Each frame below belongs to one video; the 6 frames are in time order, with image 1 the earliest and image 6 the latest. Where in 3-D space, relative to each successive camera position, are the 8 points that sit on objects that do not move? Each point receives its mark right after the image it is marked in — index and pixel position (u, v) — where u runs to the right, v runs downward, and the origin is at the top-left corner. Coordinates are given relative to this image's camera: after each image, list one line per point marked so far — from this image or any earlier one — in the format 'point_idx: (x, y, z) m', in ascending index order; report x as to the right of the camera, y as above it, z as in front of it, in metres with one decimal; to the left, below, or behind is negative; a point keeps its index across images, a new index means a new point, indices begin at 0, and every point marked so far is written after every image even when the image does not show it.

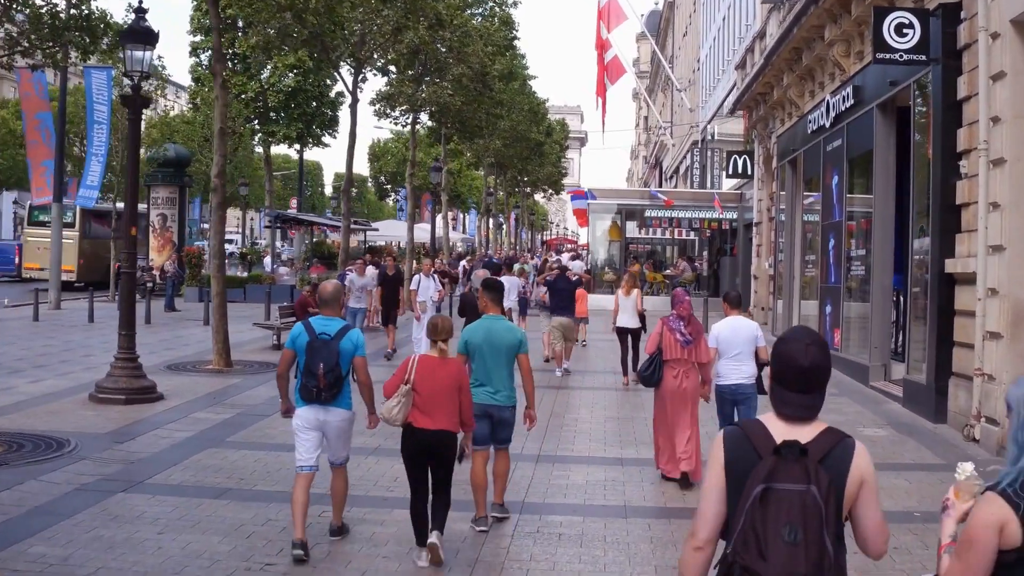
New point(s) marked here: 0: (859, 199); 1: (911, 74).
0: (+5.4, +1.3, +15.8) m
1: (+5.2, +2.8, +13.3) m
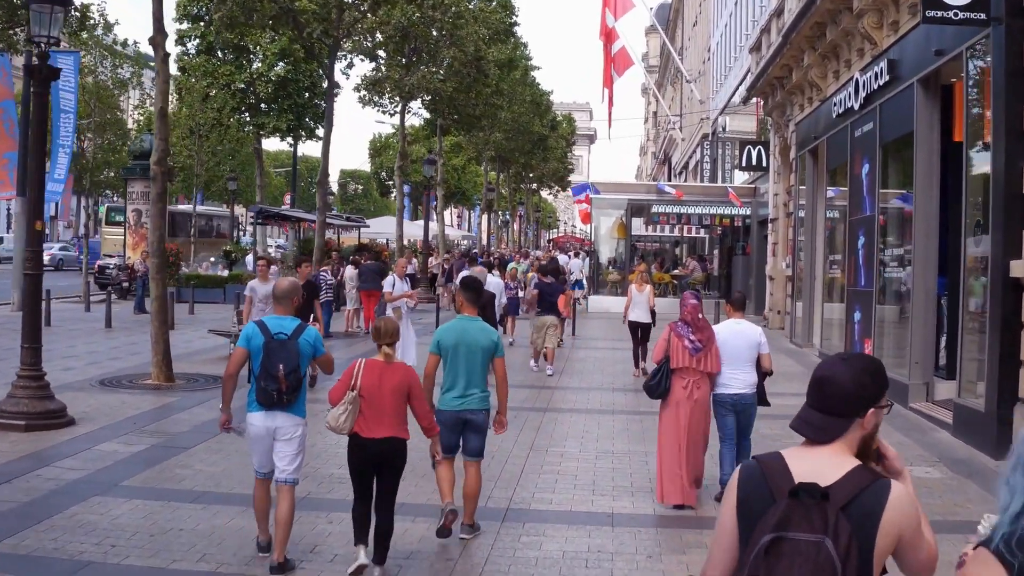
0: (+5.1, +1.3, +13.8) m
1: (+4.9, +2.7, +11.2) m
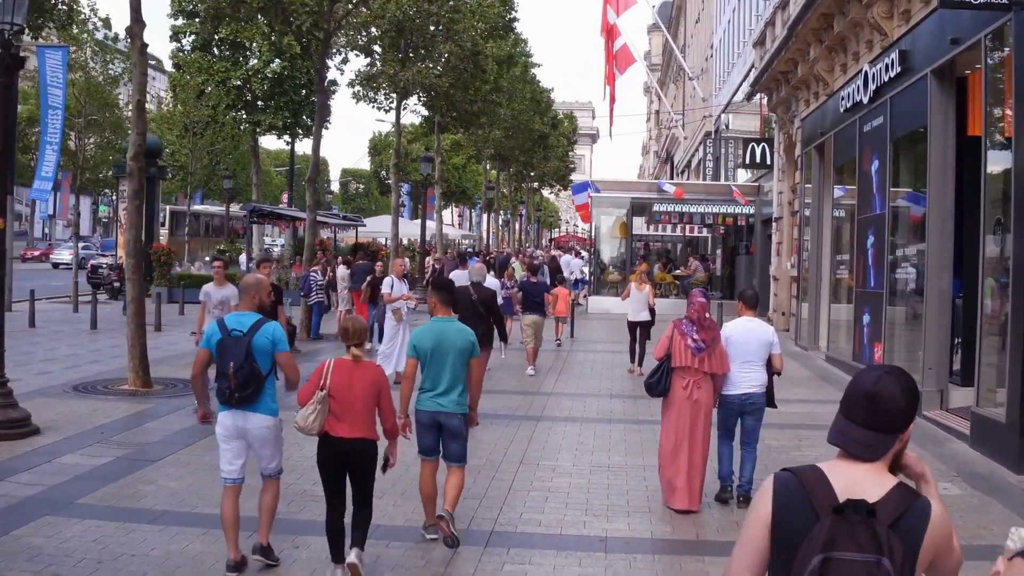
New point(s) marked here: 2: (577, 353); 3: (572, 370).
0: (+5.0, +1.3, +13.1) m
1: (+4.8, +2.7, +10.6) m
2: (+1.2, -1.2, +18.4) m
3: (+1.0, -1.3, +16.1) m
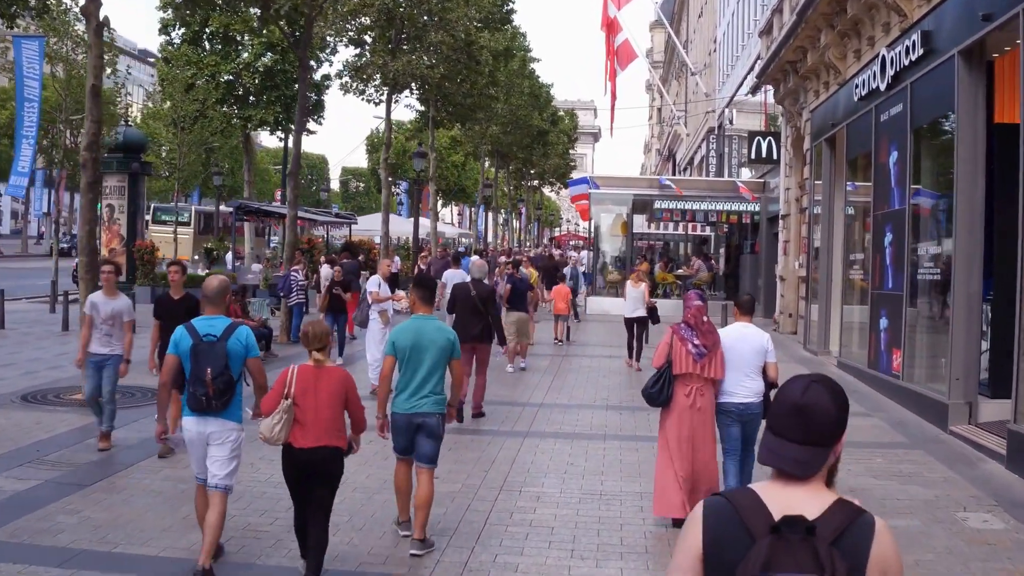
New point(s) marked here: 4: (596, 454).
0: (+4.9, +1.2, +12.1) m
1: (+4.7, +2.7, +9.5) m
2: (+1.0, -1.2, +17.3) m
3: (+0.8, -1.3, +15.0) m
4: (+0.8, -1.5, +9.4) m
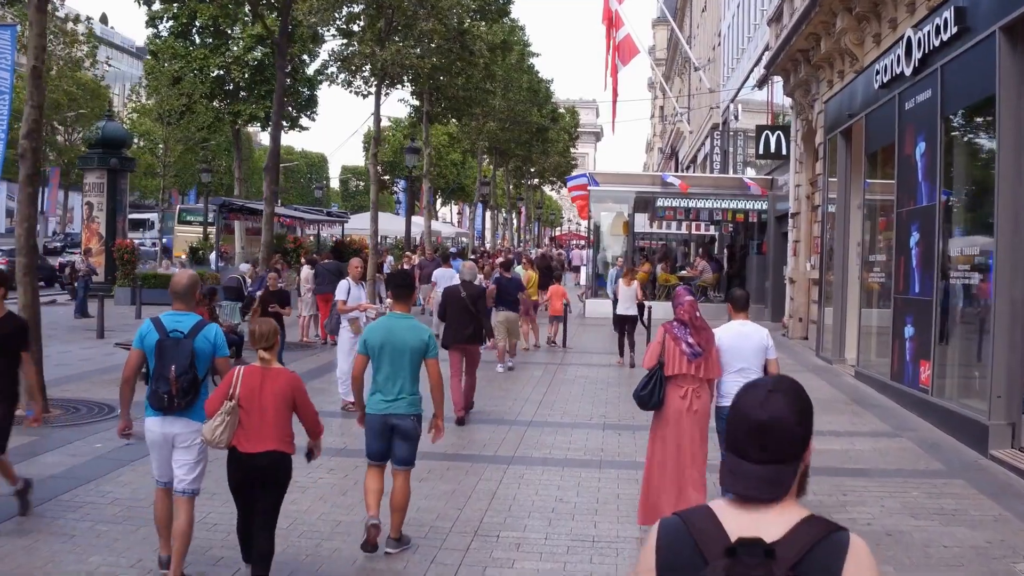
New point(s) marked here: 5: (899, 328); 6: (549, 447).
0: (+4.8, +1.2, +10.8) m
1: (+4.5, +2.6, +8.3) m
2: (+0.9, -1.2, +16.1) m
3: (+0.7, -1.3, +13.8) m
4: (+0.7, -1.5, +8.2) m
5: (+4.8, -0.5, +12.6) m
6: (+0.4, -1.5, +9.4) m
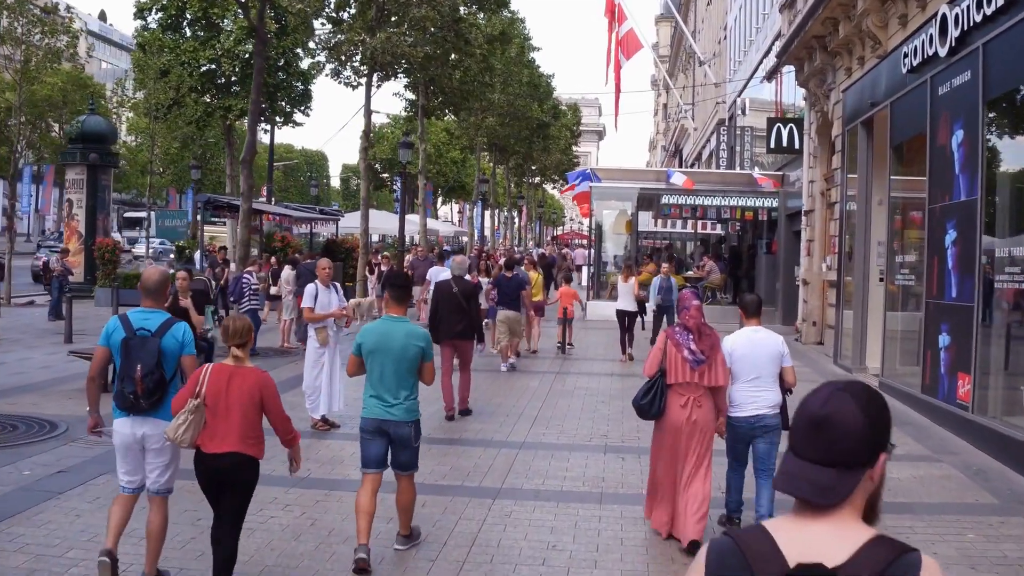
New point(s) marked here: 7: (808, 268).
0: (+4.7, +1.1, +9.6) m
1: (+4.4, +2.6, +7.1) m
2: (+0.8, -1.3, +14.9) m
3: (+0.6, -1.4, +12.6) m
4: (+0.6, -1.6, +7.0) m
5: (+4.7, -0.5, +11.4) m
6: (+0.3, -1.5, +8.3) m
7: (+5.7, +0.4, +19.6) m
